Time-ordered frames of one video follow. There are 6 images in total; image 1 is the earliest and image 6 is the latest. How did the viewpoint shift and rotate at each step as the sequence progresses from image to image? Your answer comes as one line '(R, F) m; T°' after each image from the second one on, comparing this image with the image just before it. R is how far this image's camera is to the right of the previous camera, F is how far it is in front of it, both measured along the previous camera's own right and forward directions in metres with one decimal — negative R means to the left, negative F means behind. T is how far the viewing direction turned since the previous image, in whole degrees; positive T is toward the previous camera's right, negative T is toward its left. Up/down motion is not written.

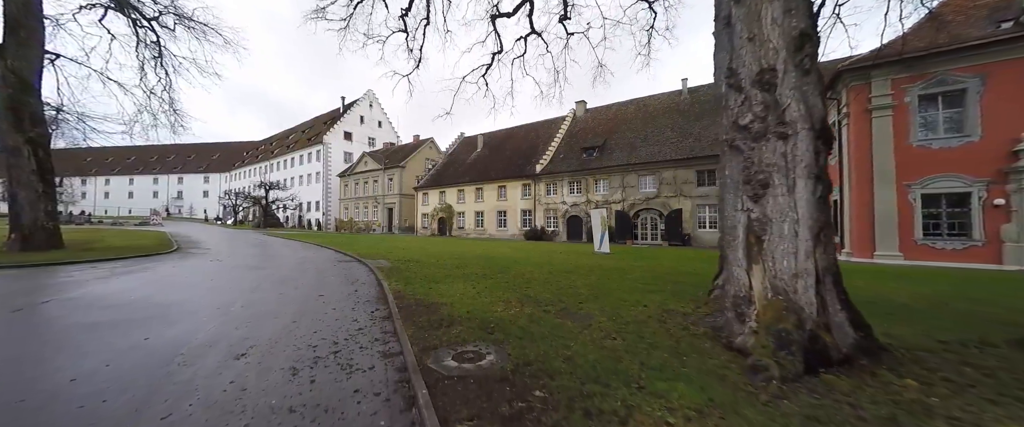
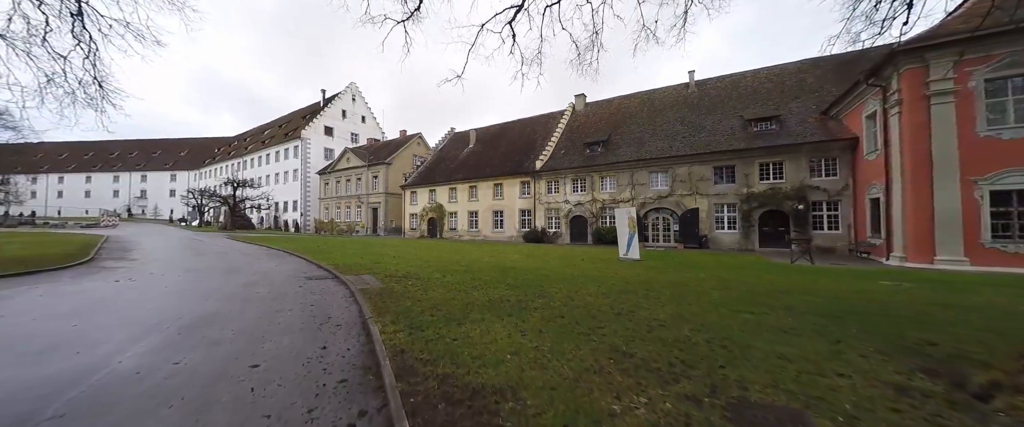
(-1.2, +2.7) m; +3°
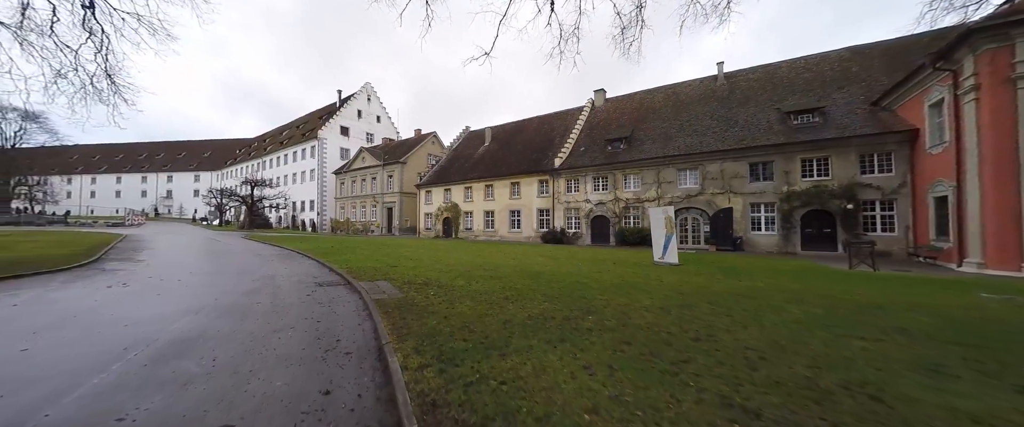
(-0.5, +1.0) m; -2°
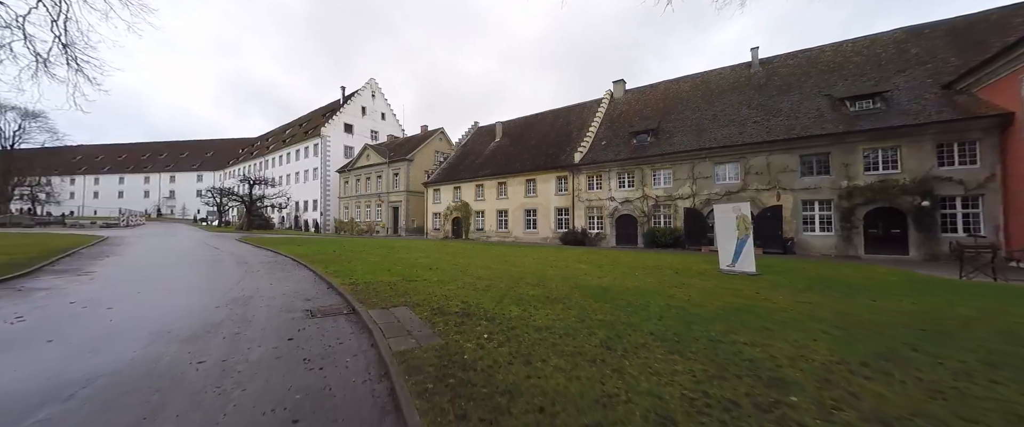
(-1.2, +2.2) m; -1°
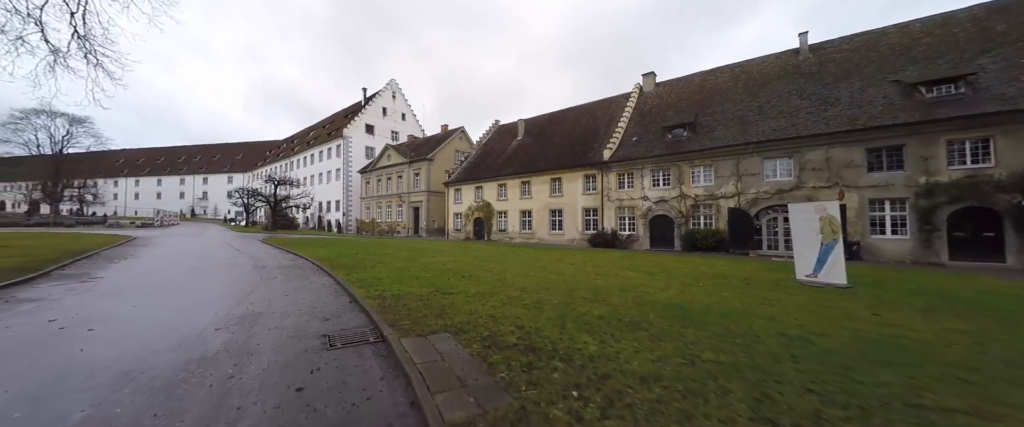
(-0.7, +1.2) m; -3°
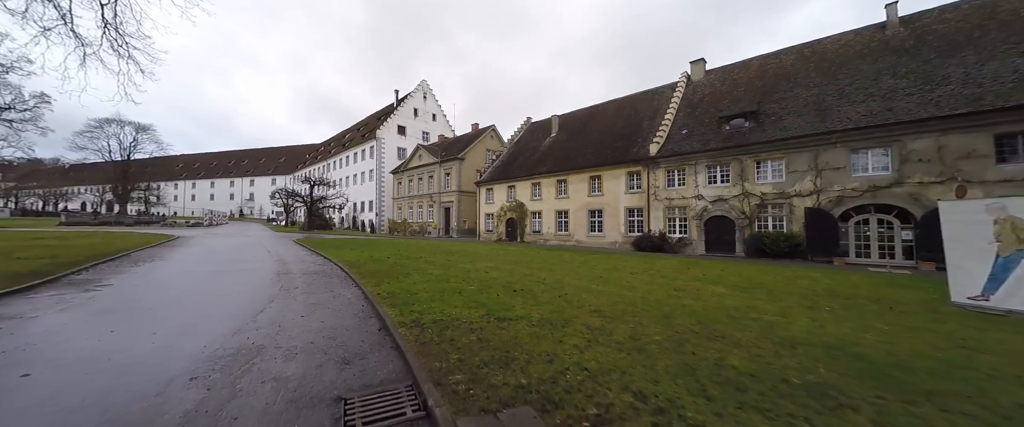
(-0.8, +1.5) m; -5°
